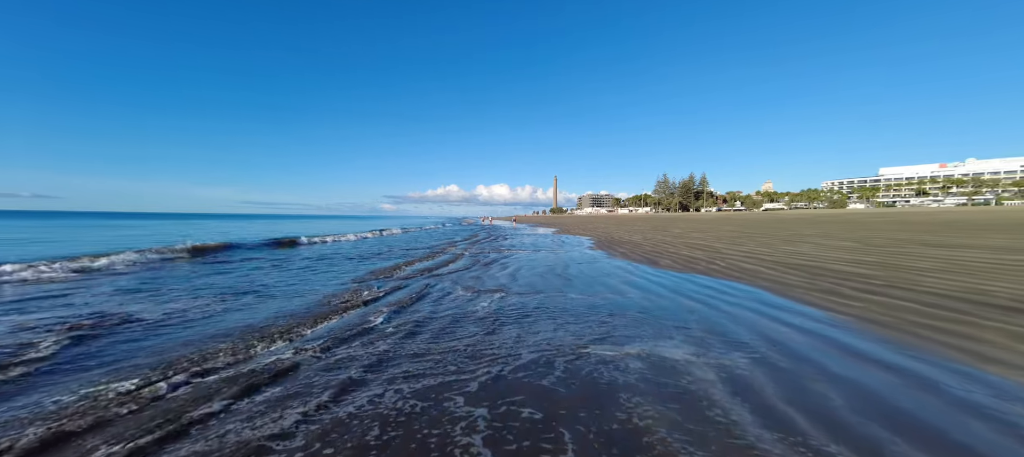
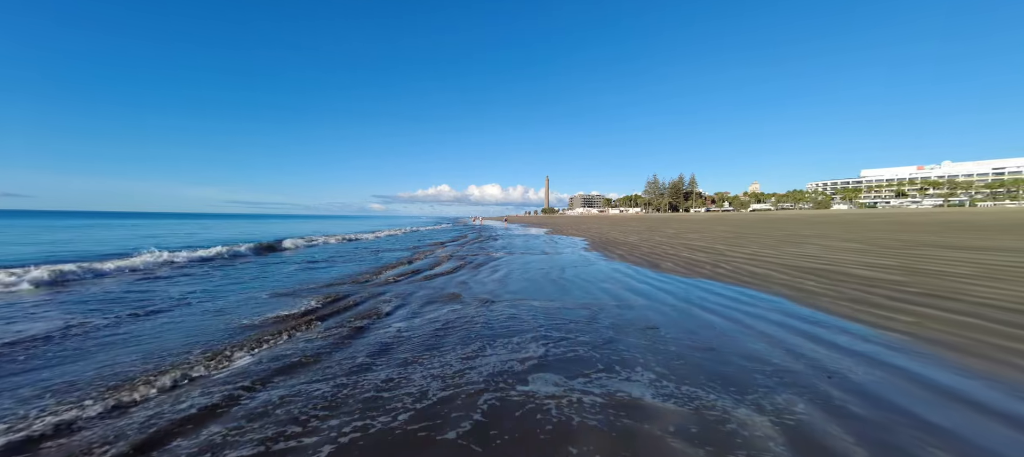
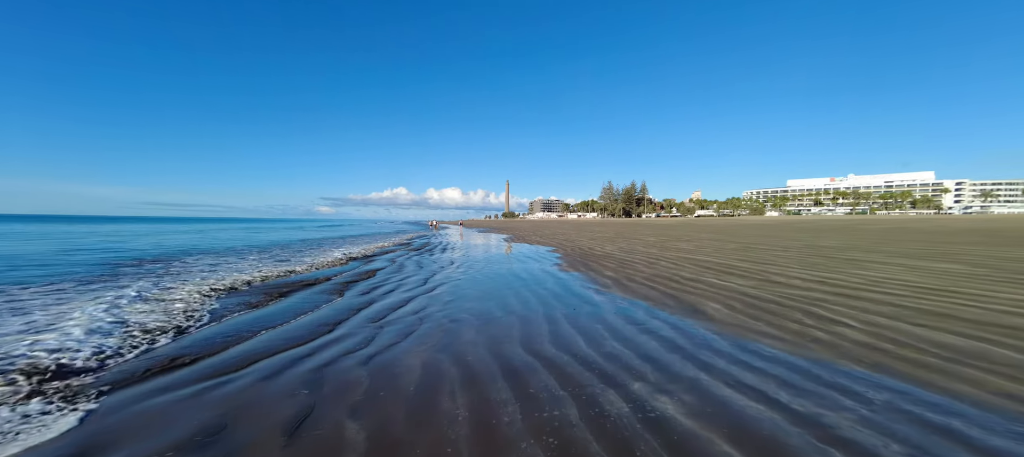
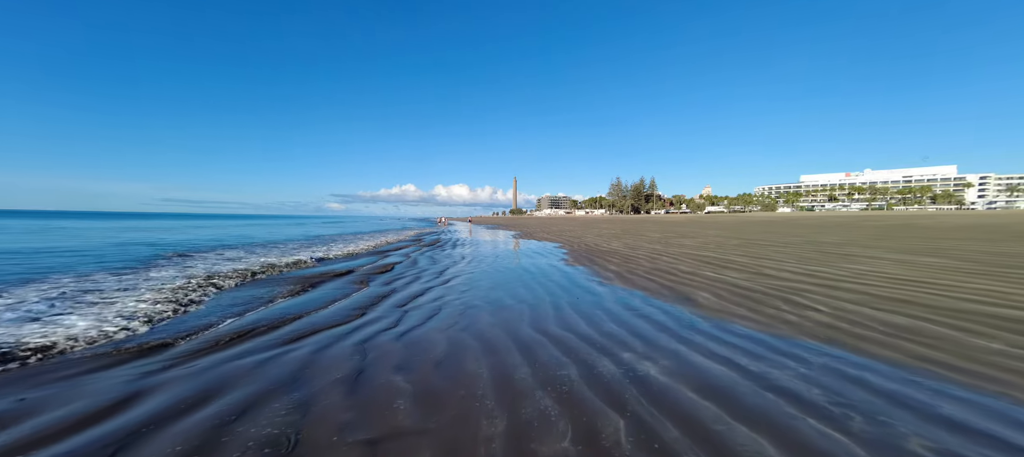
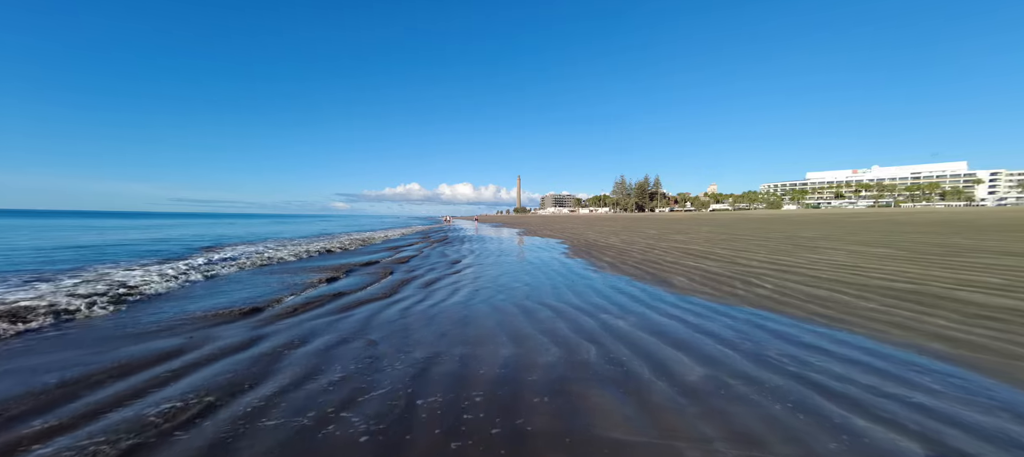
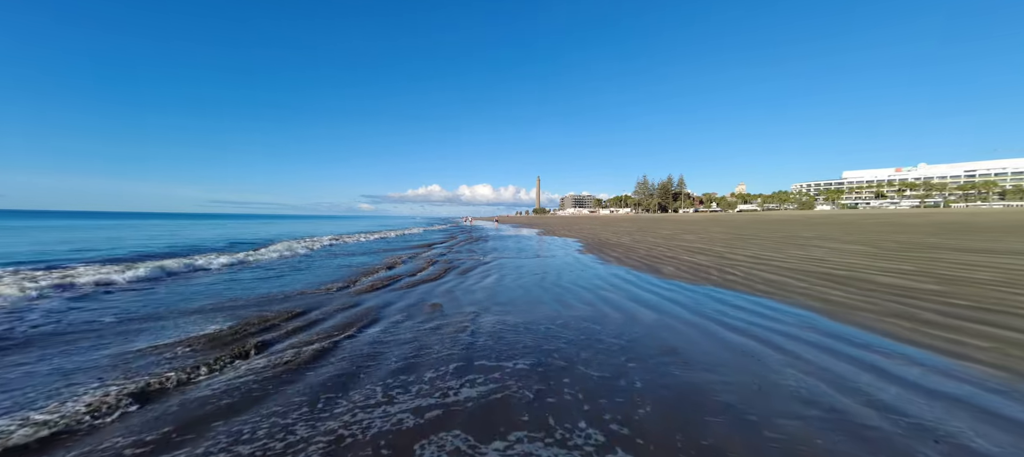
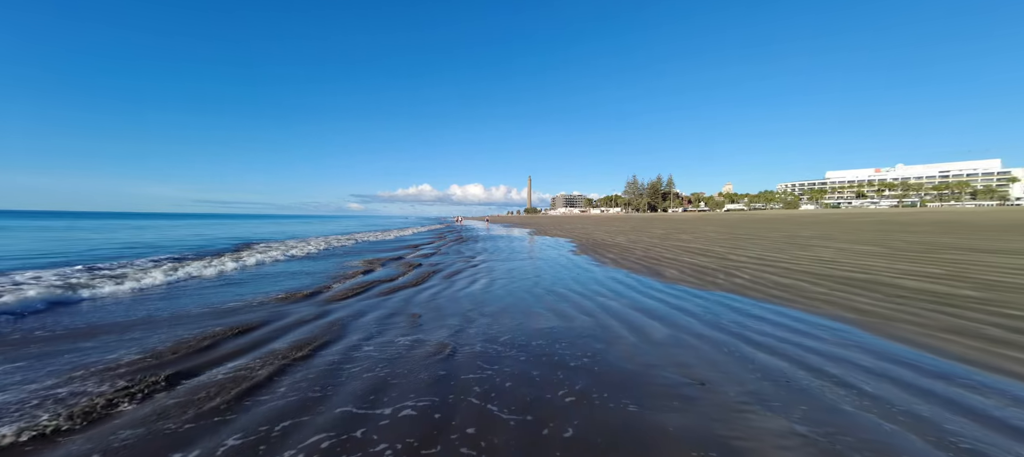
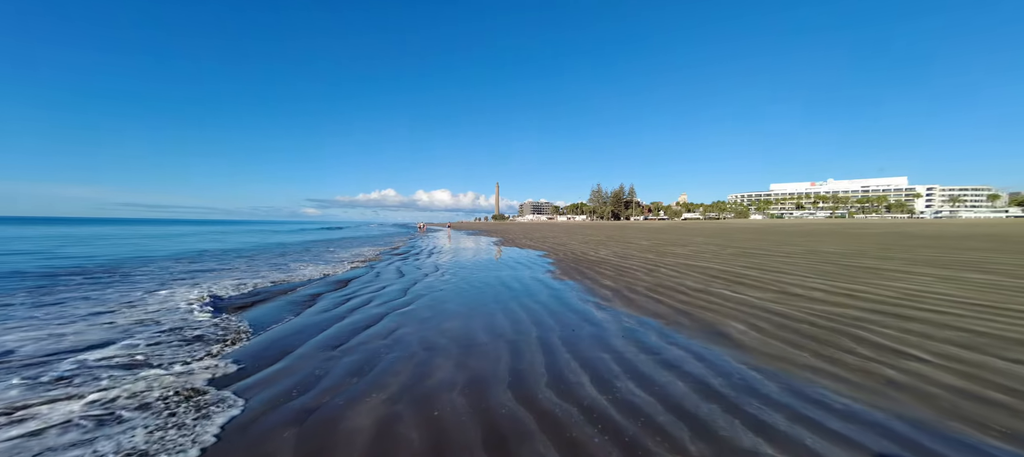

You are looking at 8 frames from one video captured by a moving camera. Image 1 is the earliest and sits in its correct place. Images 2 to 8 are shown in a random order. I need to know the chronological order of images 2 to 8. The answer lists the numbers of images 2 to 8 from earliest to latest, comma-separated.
2, 6, 7, 5, 4, 3, 8
